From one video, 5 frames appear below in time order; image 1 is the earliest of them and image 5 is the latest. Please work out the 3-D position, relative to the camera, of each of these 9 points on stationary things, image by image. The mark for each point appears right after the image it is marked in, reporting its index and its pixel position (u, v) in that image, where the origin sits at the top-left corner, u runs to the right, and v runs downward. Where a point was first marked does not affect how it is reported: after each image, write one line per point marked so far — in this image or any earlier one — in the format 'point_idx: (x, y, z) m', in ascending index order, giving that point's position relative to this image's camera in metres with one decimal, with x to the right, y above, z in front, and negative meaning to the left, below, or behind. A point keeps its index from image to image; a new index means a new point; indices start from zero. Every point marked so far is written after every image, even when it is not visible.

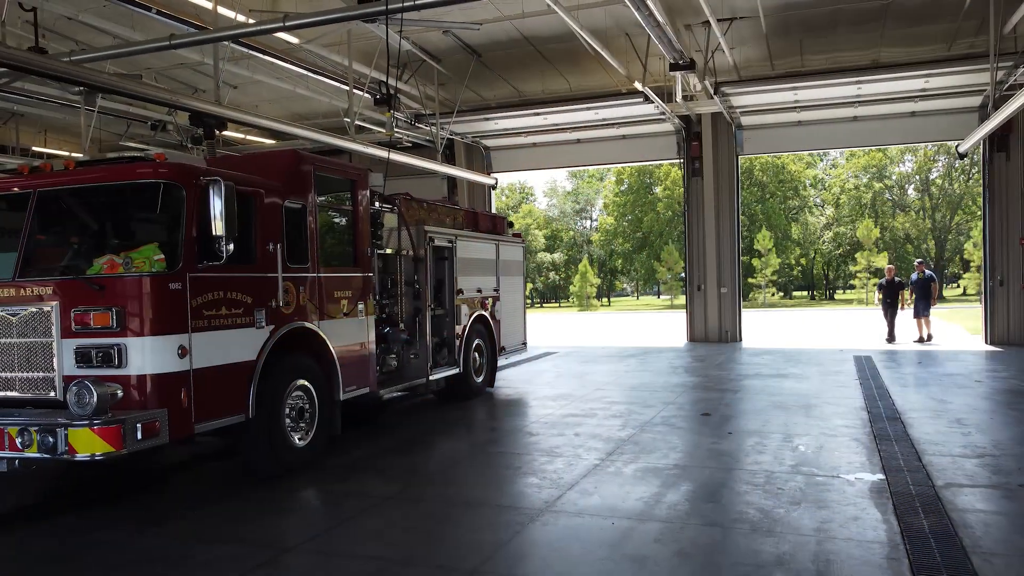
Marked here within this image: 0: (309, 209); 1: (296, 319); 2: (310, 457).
0: (-1.0, +0.4, +6.3) m
1: (-1.0, -0.1, +6.1) m
2: (-1.0, -0.8, +6.3) m
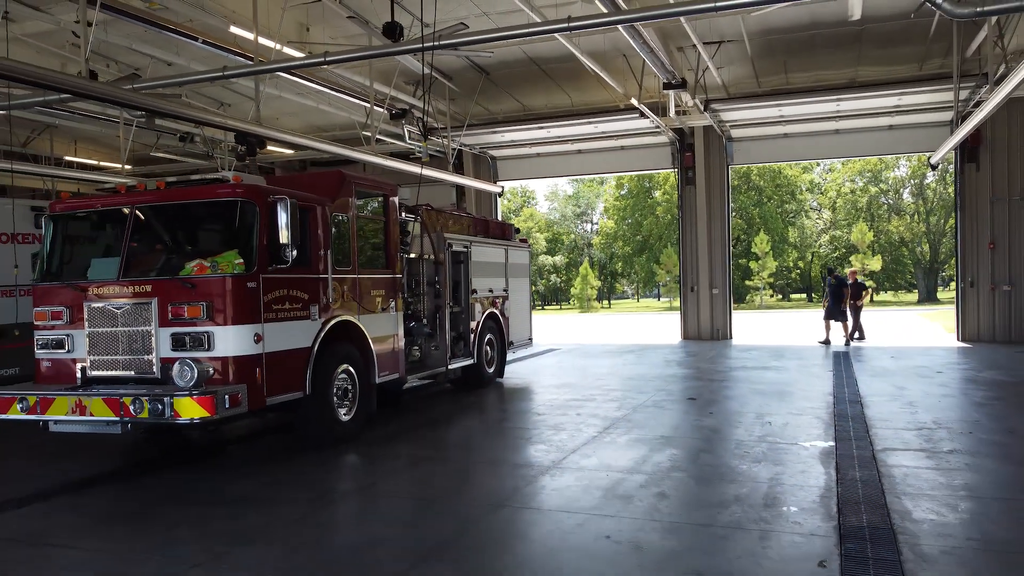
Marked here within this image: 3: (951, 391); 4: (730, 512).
0: (-0.9, +0.4, +7.5) m
1: (-1.0, -0.1, +7.2) m
2: (-0.9, -0.8, +7.4) m
3: (+3.3, -0.8, +9.5) m
4: (+0.8, -0.8, +4.9) m
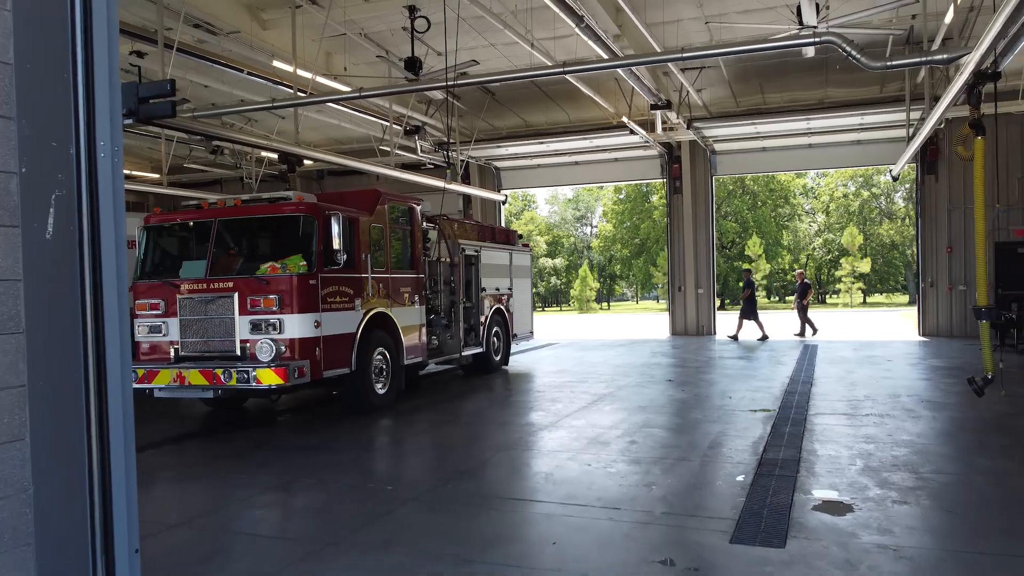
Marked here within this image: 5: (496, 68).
0: (-0.9, +0.4, +9.1) m
1: (-0.9, -0.1, +8.8) m
2: (-0.9, -0.8, +9.0) m
3: (+3.3, -0.7, +11.1) m
4: (+0.9, -0.8, +6.4) m
5: (-0.2, +2.5, +14.3) m
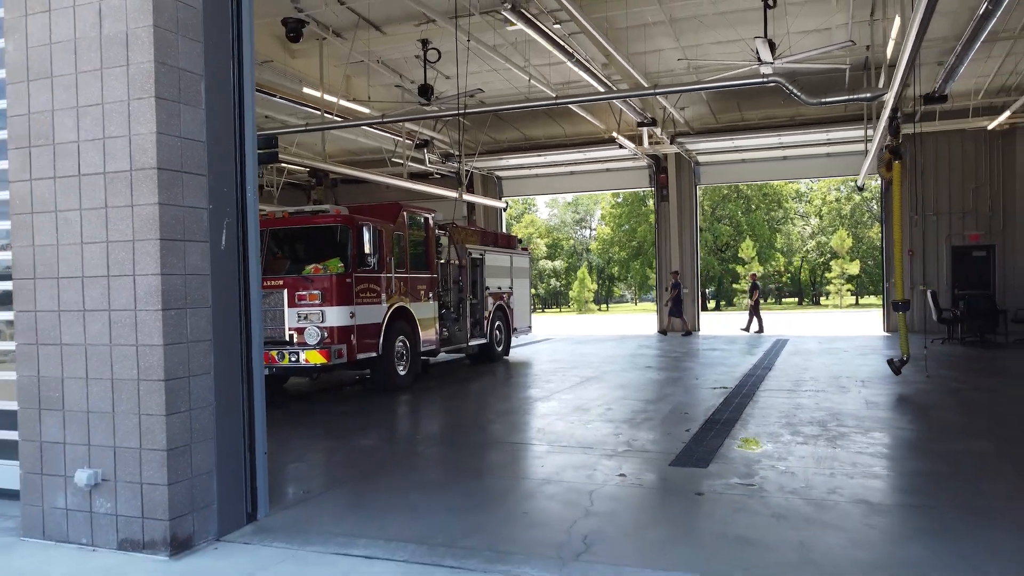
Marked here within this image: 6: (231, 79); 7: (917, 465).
0: (-0.9, +0.4, +10.7) m
1: (-0.9, -0.1, +10.4) m
2: (-0.9, -0.8, +10.6) m
3: (+3.3, -0.7, +12.7) m
4: (+0.9, -0.8, +8.1) m
5: (-0.2, +2.5, +16.0) m
6: (-1.0, +0.7, +4.5) m
7: (+1.9, -0.8, +5.9) m
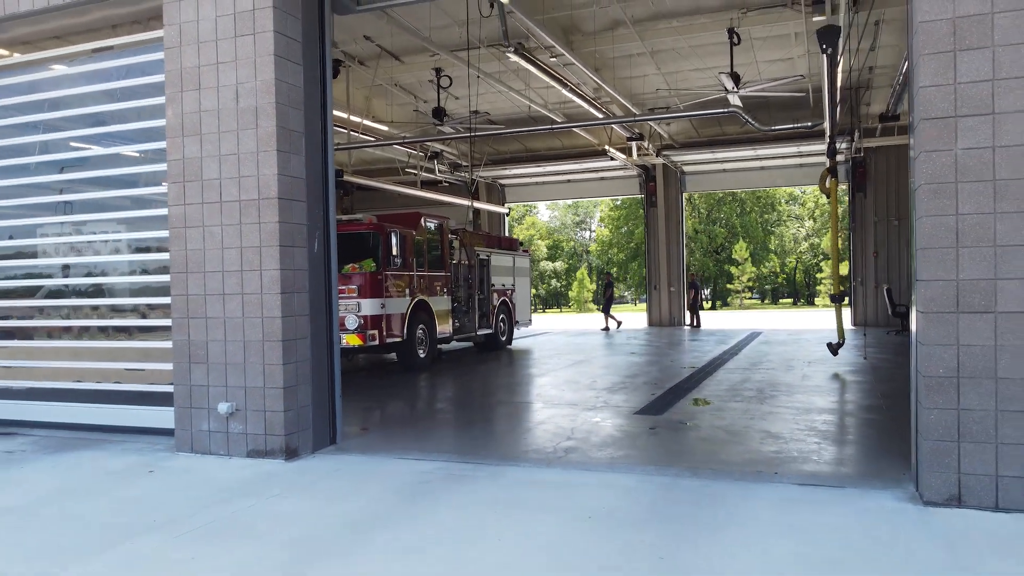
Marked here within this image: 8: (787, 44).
0: (-0.9, +0.5, +12.6) m
1: (-0.9, -0.1, +12.4) m
2: (-0.9, -0.7, +12.5) m
3: (+3.3, -0.7, +14.6) m
4: (+0.9, -0.8, +10.0) m
5: (-0.1, +2.5, +17.9) m
6: (-1.0, +0.8, +6.4) m
7: (+1.9, -0.8, +7.8) m
8: (+3.1, +2.8, +14.5) m
